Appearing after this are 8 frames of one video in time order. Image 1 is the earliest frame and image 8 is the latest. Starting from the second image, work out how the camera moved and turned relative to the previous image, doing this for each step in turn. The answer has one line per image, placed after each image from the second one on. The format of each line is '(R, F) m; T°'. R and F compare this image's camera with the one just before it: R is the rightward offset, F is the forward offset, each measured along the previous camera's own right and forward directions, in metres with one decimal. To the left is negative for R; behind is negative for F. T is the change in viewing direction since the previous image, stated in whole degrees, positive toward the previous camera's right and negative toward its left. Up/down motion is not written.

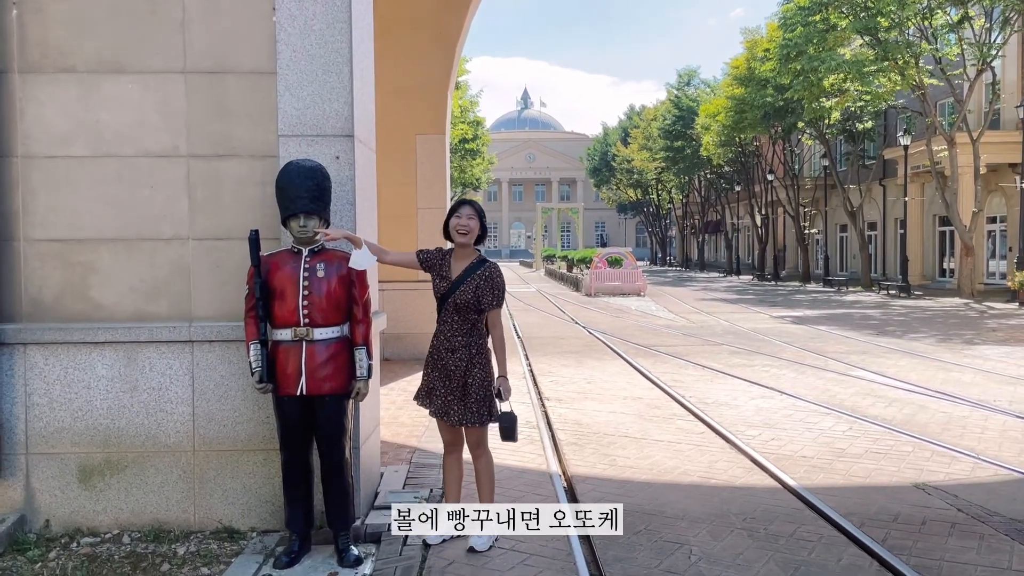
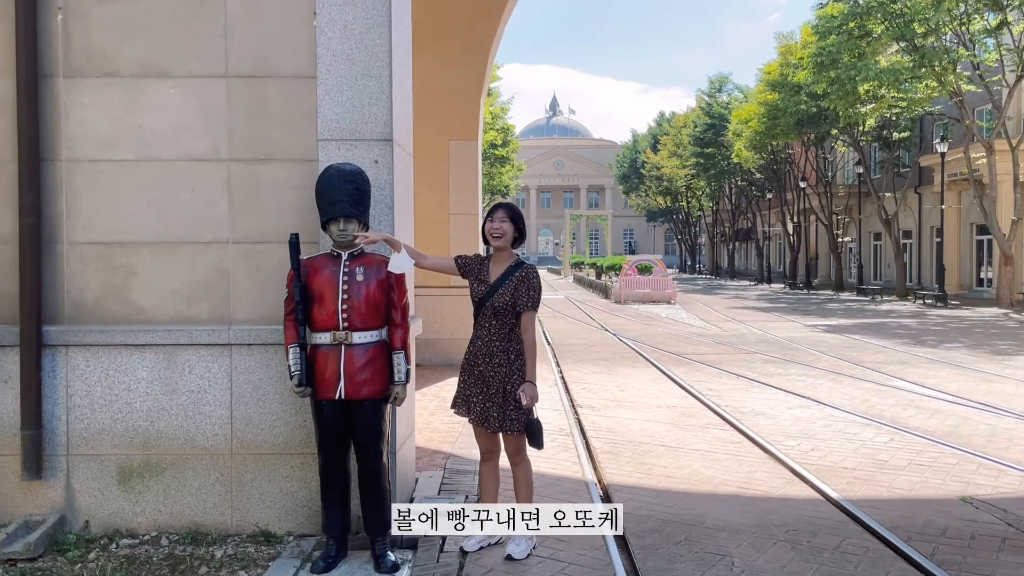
(-0.1, 0.0) m; -2°
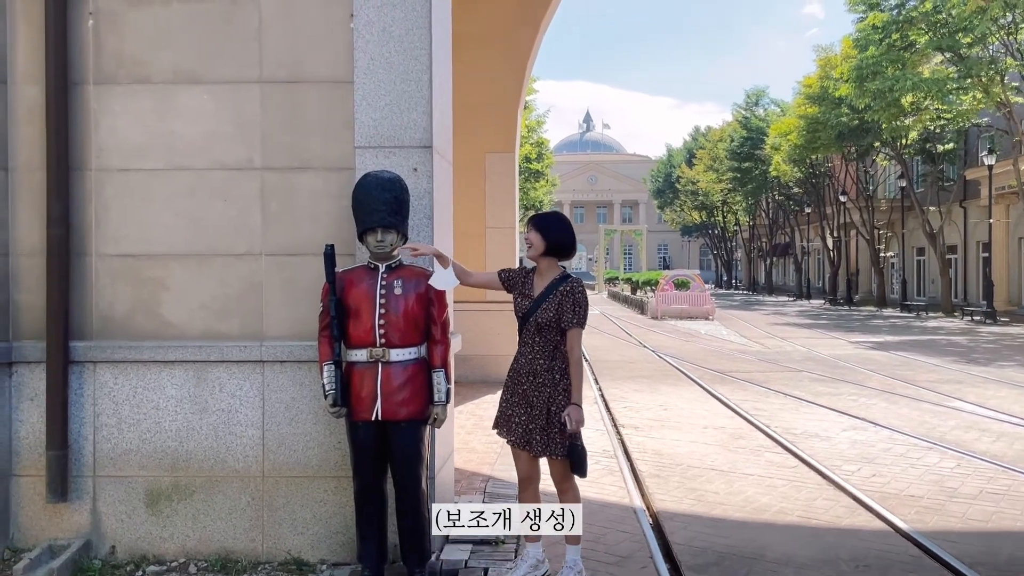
(-0.1, +0.3) m; -2°
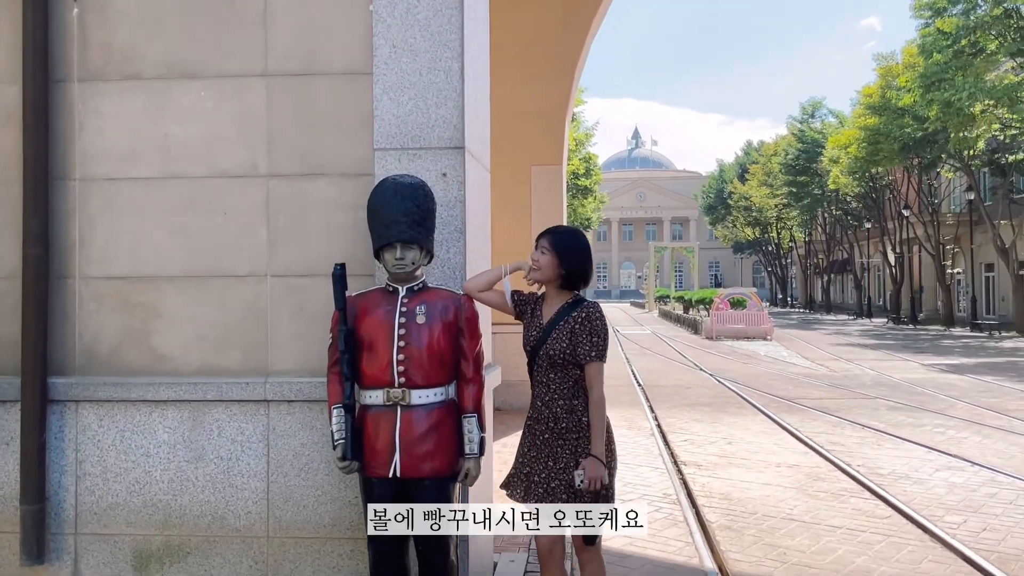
(0.0, +0.7) m; -3°
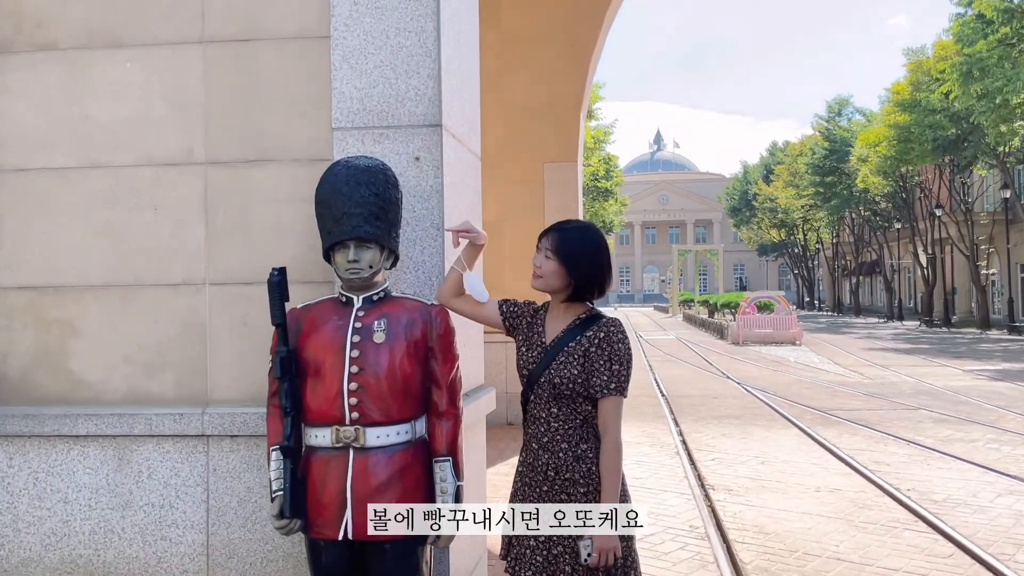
(+0.1, +0.7) m; -2°
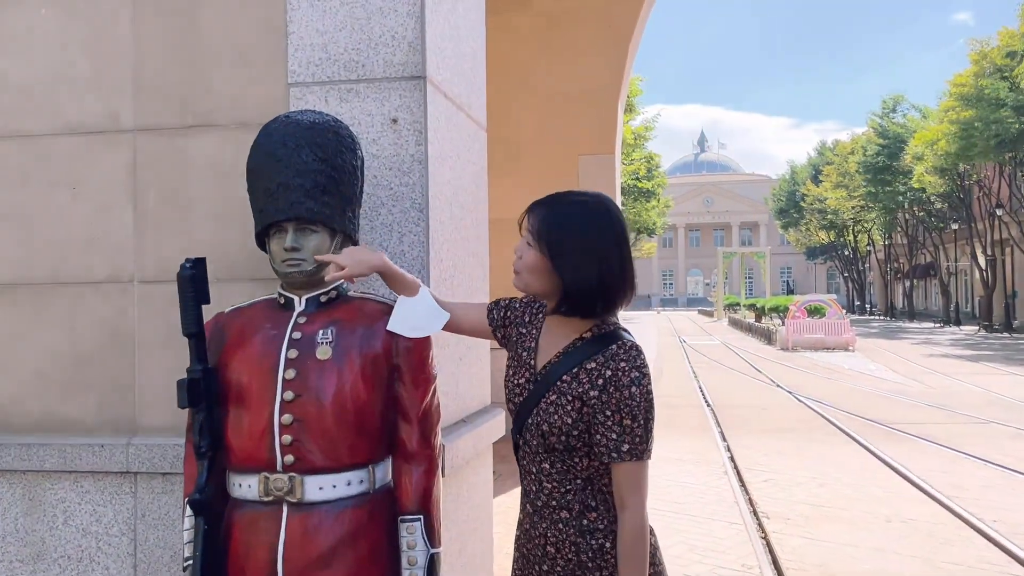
(+0.1, +0.7) m; -3°
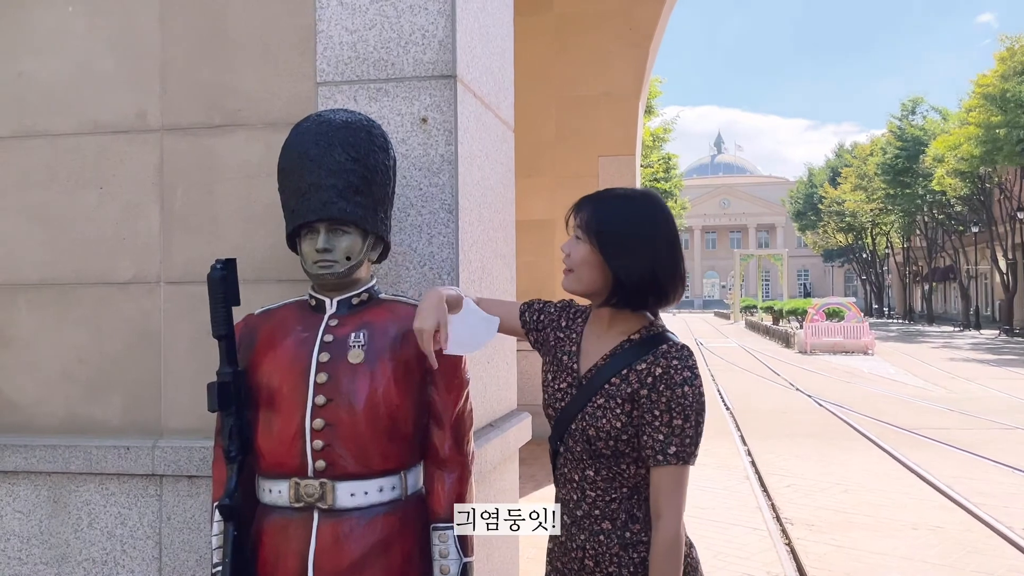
(0.0, 0.0) m; -1°
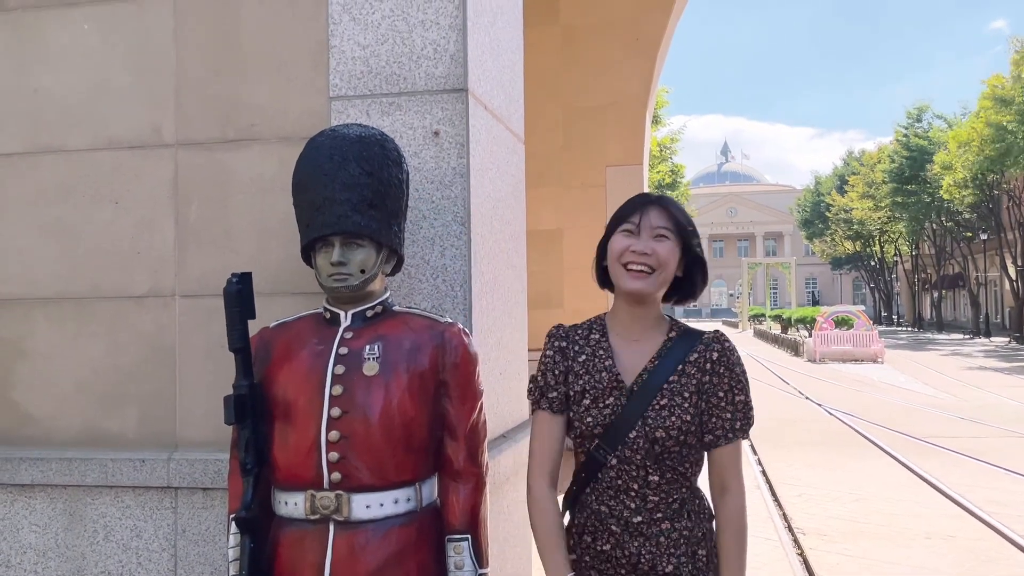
(0.0, 0.0) m; 0°
